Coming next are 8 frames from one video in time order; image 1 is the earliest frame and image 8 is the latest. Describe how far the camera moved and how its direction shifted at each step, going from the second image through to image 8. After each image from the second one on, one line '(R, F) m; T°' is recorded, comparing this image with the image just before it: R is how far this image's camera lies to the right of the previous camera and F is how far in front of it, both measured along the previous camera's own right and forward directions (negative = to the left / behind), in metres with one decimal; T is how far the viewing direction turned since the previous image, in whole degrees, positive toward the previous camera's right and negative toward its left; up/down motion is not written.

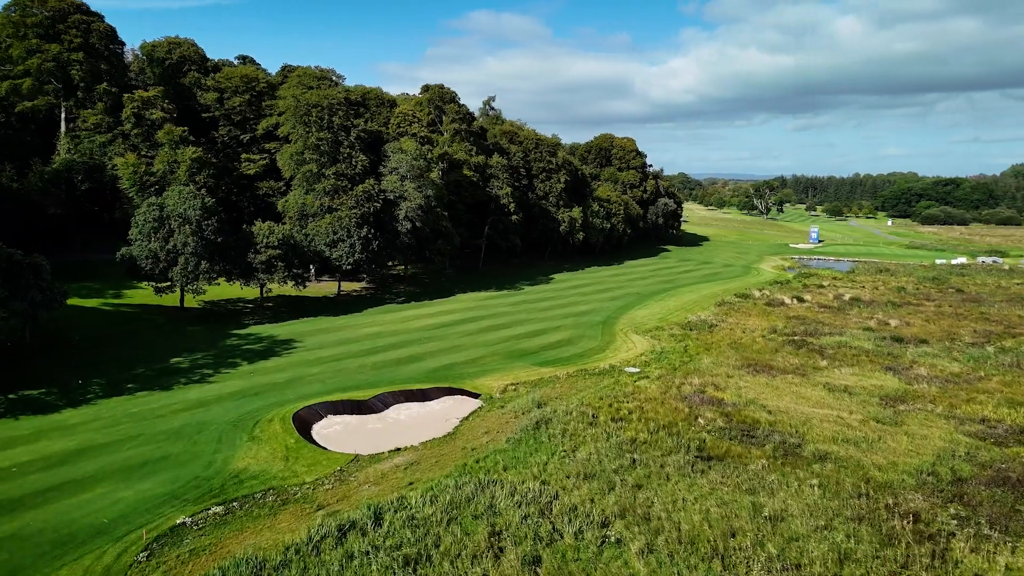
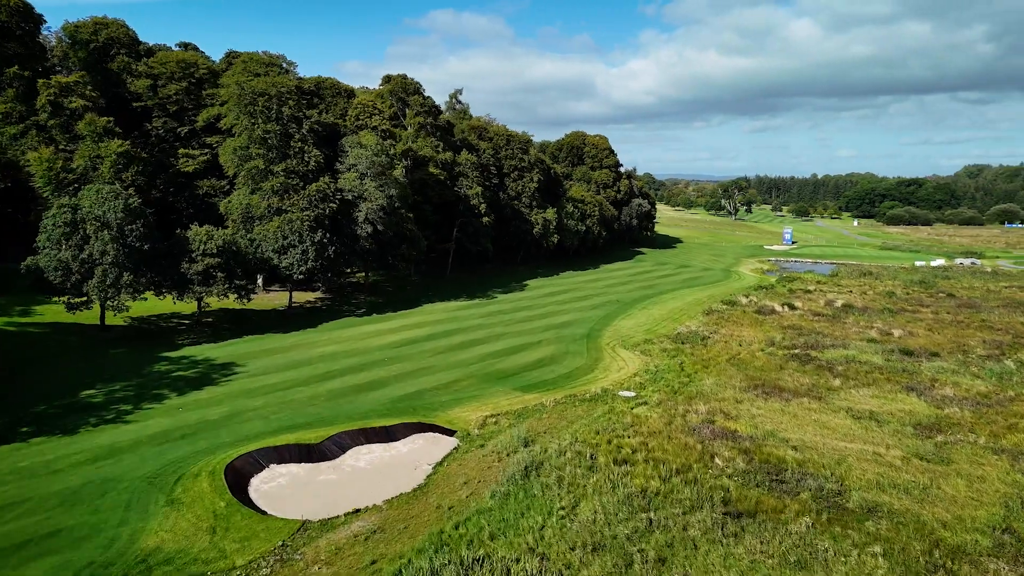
(-0.5, +3.9) m; +3°
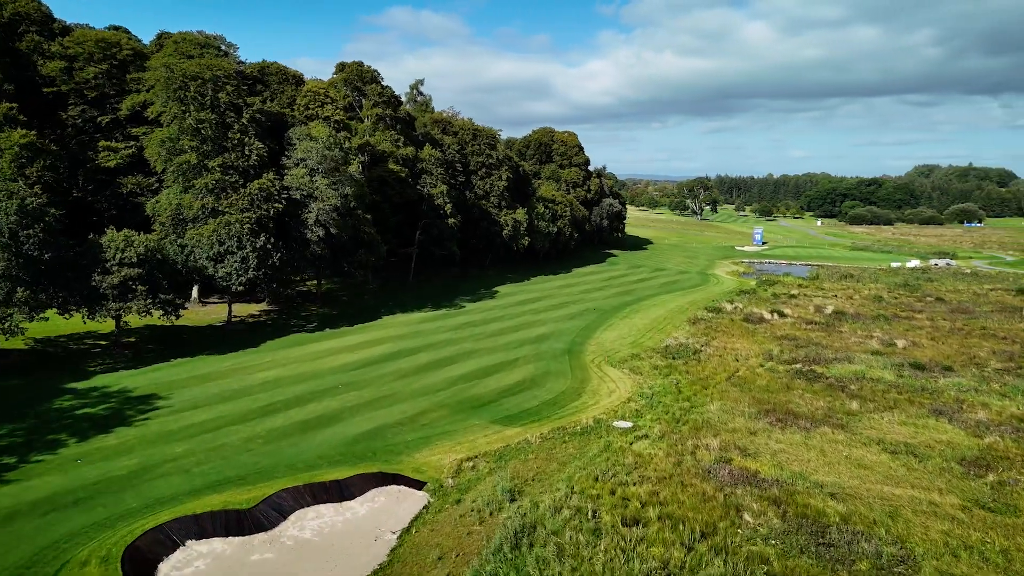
(-0.5, +3.8) m; +3°
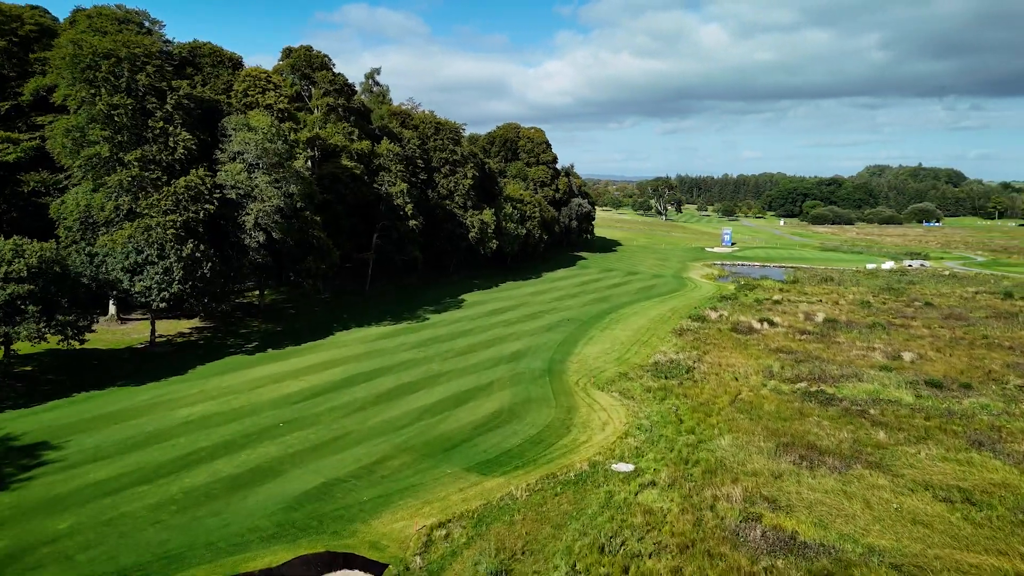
(-0.5, +3.8) m; +3°
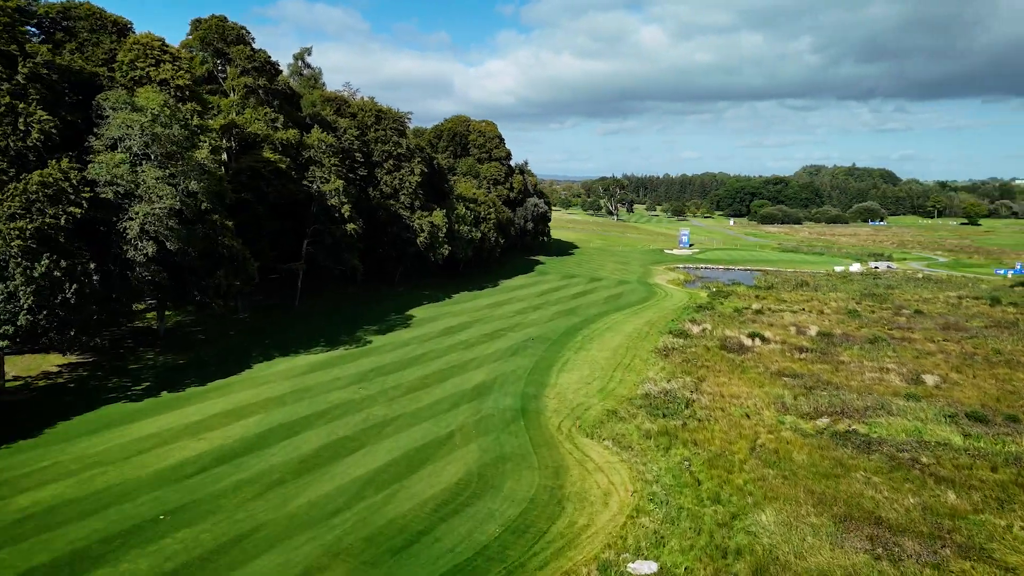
(-0.6, +5.3) m; +5°
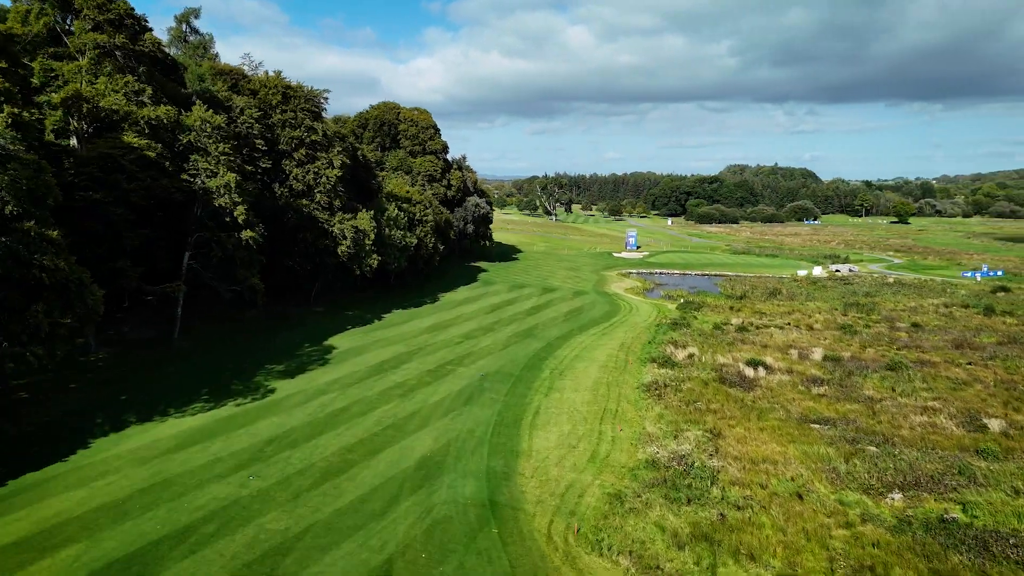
(-0.7, +6.9) m; +6°
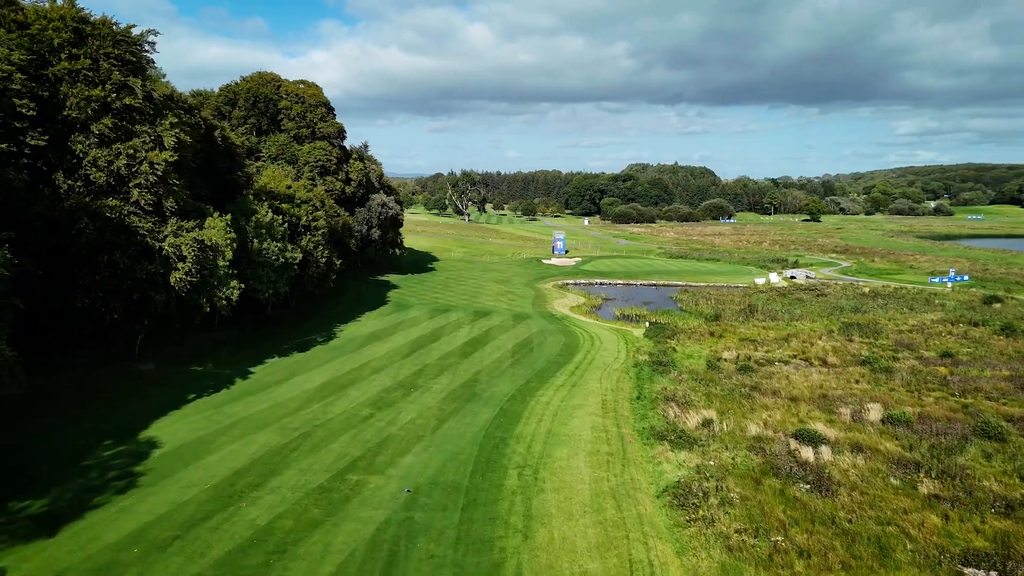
(-0.8, +9.9) m; +8°
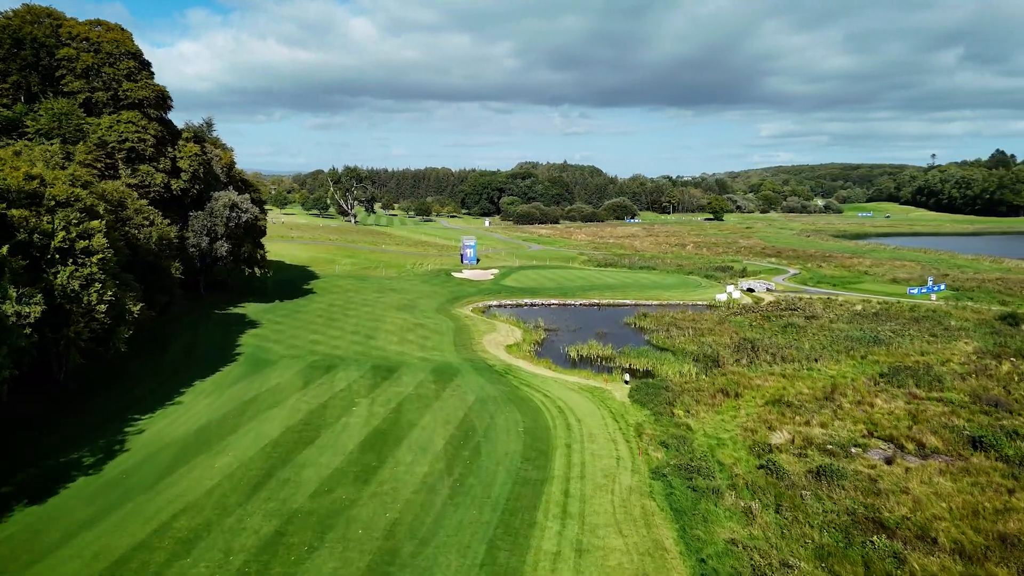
(-1.0, +11.5) m; +9°
